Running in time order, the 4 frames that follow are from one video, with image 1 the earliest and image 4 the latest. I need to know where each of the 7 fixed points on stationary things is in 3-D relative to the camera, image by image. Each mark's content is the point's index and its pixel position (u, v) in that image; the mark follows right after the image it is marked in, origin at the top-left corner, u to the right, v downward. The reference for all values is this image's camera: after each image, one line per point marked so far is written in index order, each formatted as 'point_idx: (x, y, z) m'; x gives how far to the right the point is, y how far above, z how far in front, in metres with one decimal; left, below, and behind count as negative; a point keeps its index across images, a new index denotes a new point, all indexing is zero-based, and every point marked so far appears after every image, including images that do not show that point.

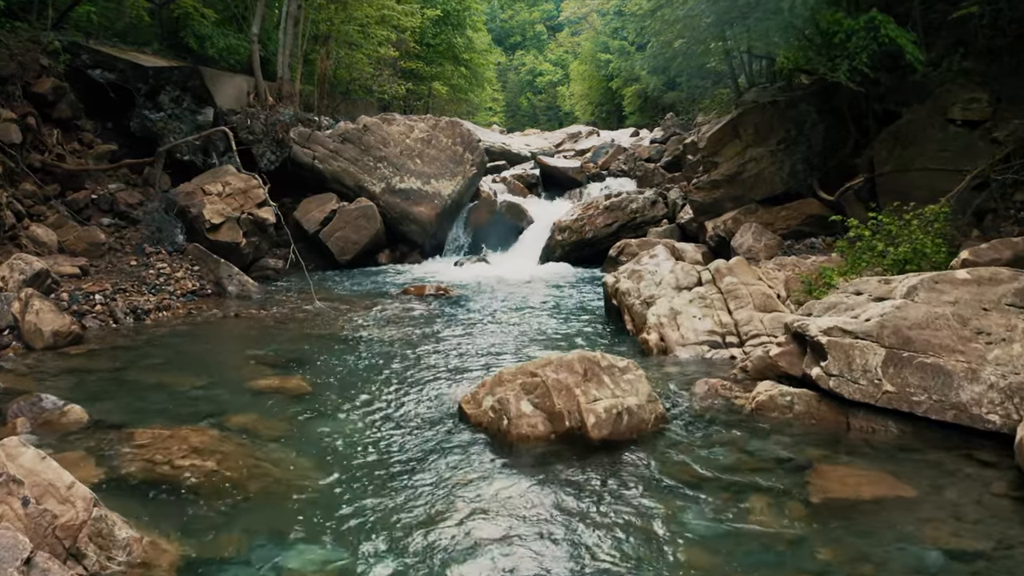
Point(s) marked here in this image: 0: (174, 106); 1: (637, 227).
0: (-9.1, +4.9, +17.2) m
1: (+3.4, +1.7, +17.5) m
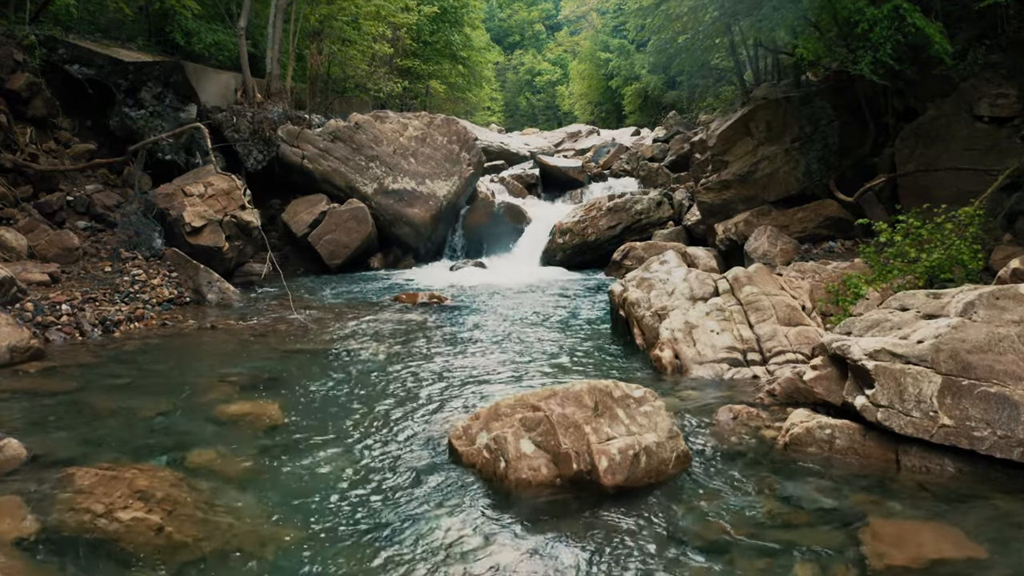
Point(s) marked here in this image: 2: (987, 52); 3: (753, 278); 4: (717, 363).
0: (-9.2, +4.8, +16.3) m
1: (+3.4, +1.6, +16.6) m
2: (+8.6, +4.3, +11.5) m
3: (+3.3, +0.1, +8.6) m
4: (+2.4, -0.9, +7.5) m
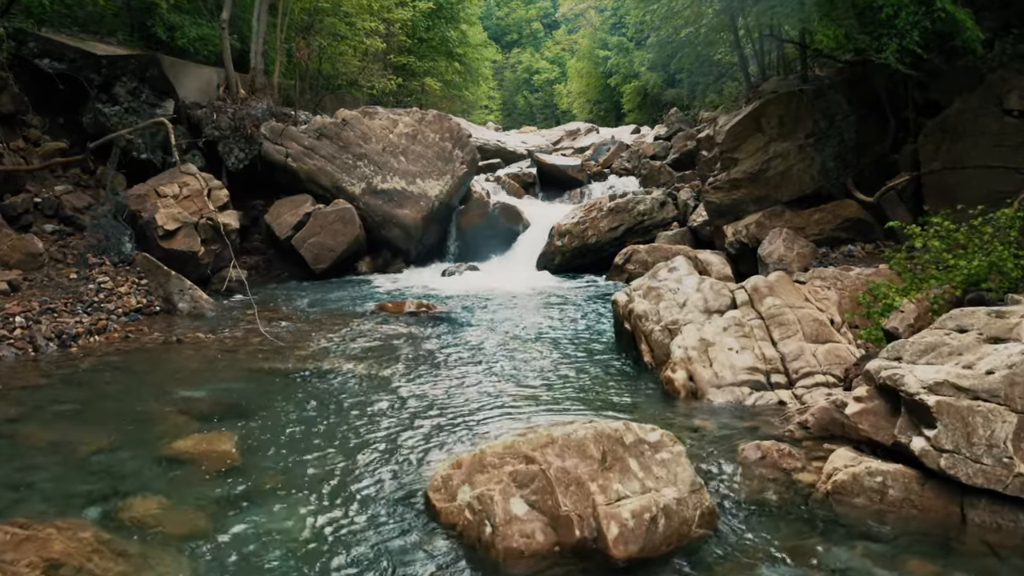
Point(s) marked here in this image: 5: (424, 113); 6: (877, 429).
0: (-9.3, +4.6, +15.4) m
1: (+3.3, +1.4, +15.8) m
2: (+8.5, +4.2, +10.6) m
3: (+3.2, 0.0, +7.7) m
4: (+2.3, -1.0, +6.6) m
5: (-2.5, +5.0, +18.2) m
6: (+2.9, -1.1, +5.0) m
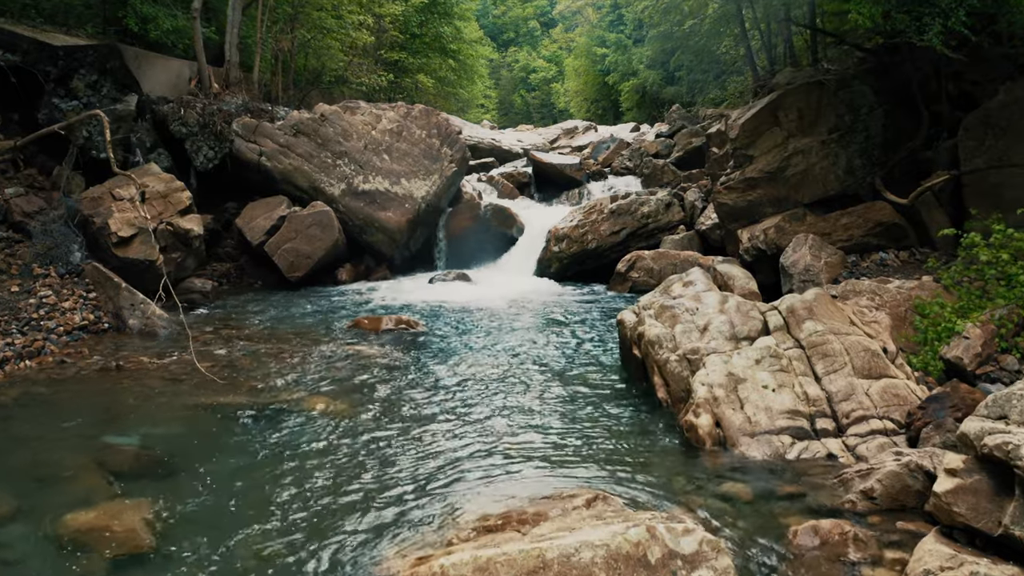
0: (-9.5, +4.4, +14.1) m
1: (+3.1, +1.2, +14.5) m
2: (+8.4, +4.0, +9.4) m
3: (+3.1, -0.2, +6.4) m
4: (+2.2, -1.2, +5.3) m
5: (-2.7, +4.8, +16.9) m
6: (+2.8, -1.3, +3.7) m
